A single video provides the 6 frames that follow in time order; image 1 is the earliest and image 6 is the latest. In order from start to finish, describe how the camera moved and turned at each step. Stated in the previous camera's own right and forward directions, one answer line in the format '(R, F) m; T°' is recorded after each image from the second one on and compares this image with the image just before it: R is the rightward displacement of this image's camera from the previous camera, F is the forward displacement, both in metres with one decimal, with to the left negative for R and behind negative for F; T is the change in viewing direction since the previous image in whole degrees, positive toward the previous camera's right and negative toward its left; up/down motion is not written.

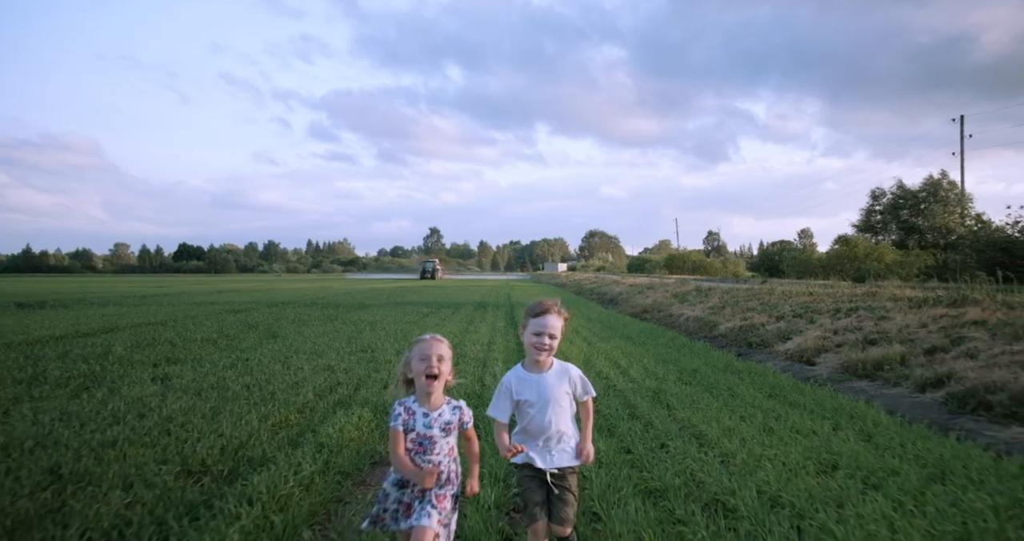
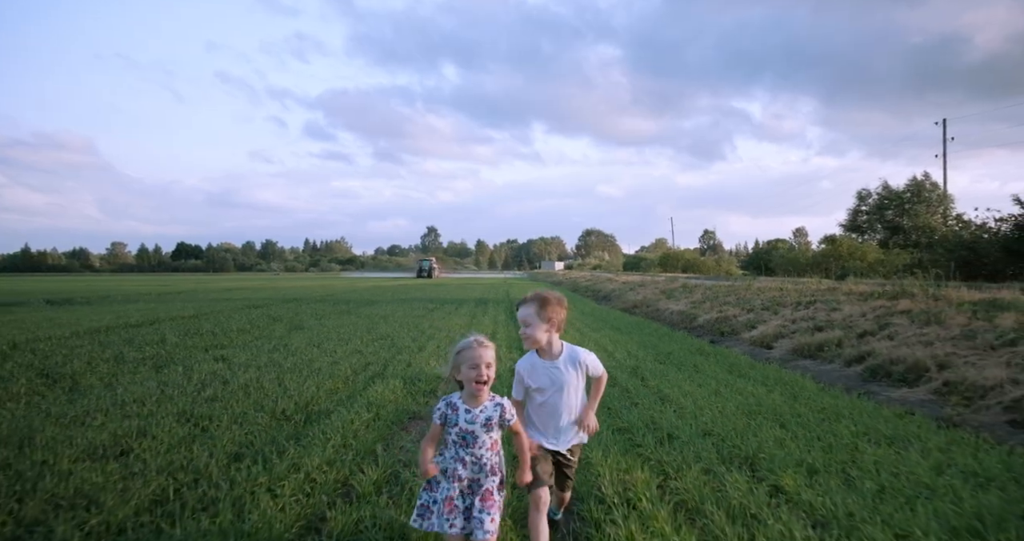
(-0.1, -2.0) m; 0°
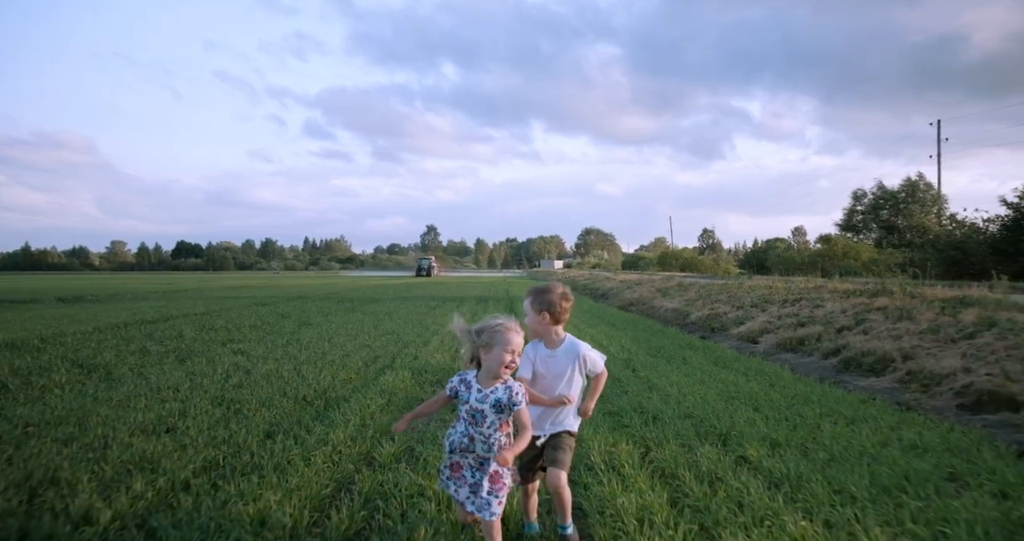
(0.0, -0.8) m; 0°
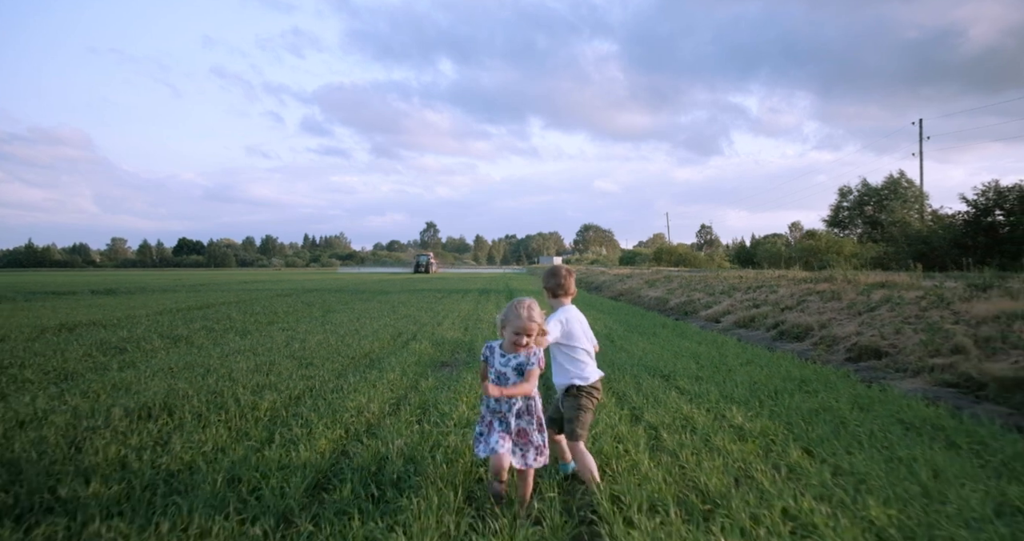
(0.0, -2.6) m; 0°
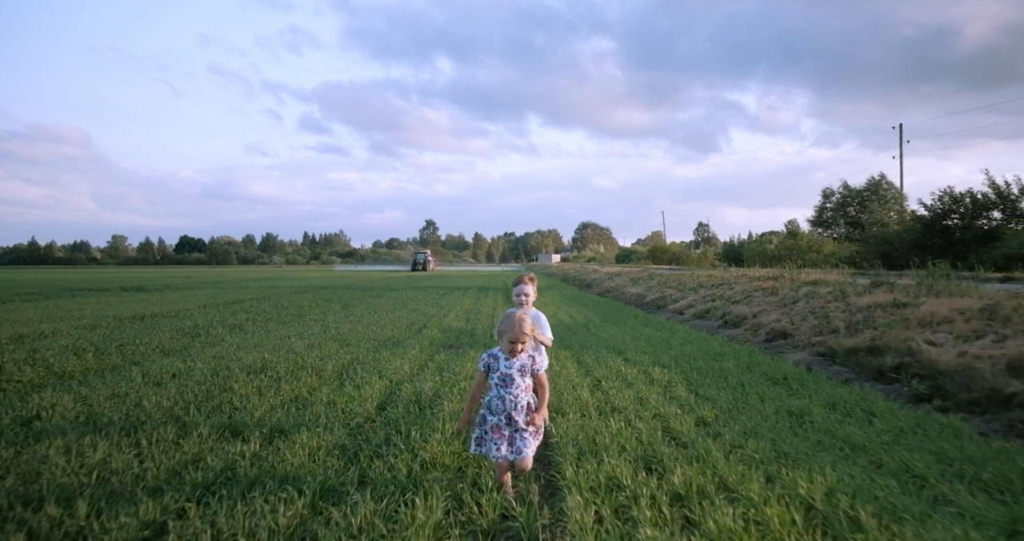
(+0.1, -3.0) m; 0°
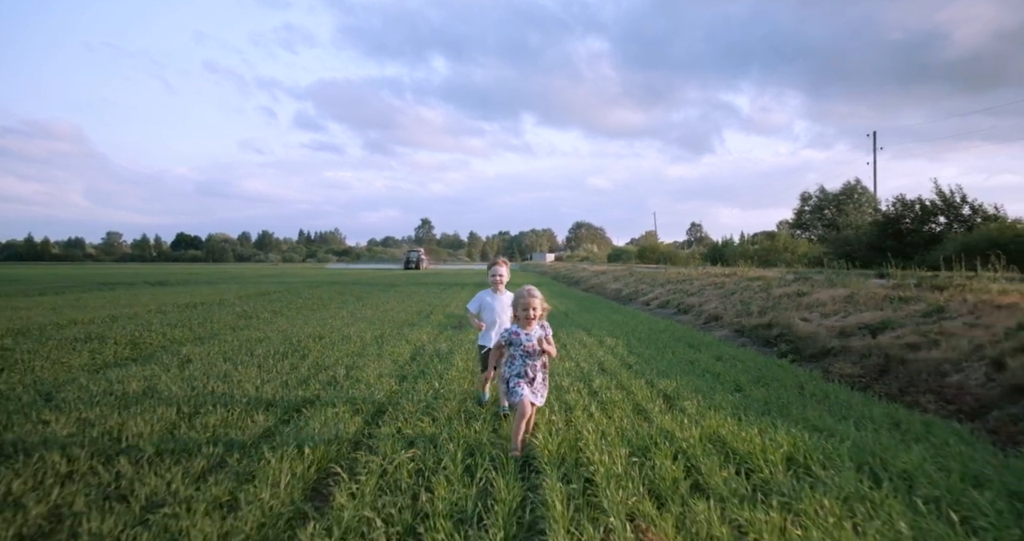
(+0.1, -3.5) m; 0°
